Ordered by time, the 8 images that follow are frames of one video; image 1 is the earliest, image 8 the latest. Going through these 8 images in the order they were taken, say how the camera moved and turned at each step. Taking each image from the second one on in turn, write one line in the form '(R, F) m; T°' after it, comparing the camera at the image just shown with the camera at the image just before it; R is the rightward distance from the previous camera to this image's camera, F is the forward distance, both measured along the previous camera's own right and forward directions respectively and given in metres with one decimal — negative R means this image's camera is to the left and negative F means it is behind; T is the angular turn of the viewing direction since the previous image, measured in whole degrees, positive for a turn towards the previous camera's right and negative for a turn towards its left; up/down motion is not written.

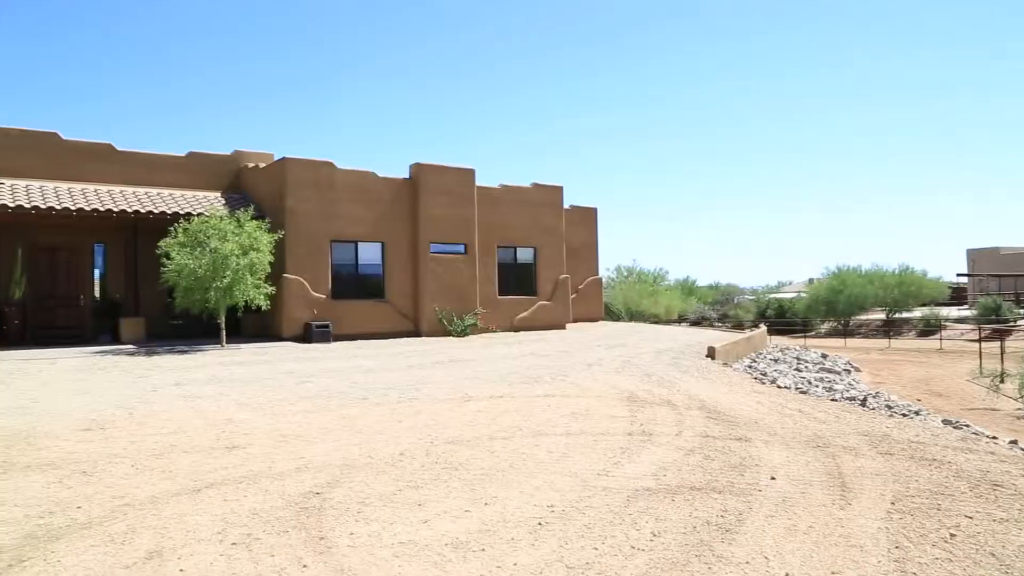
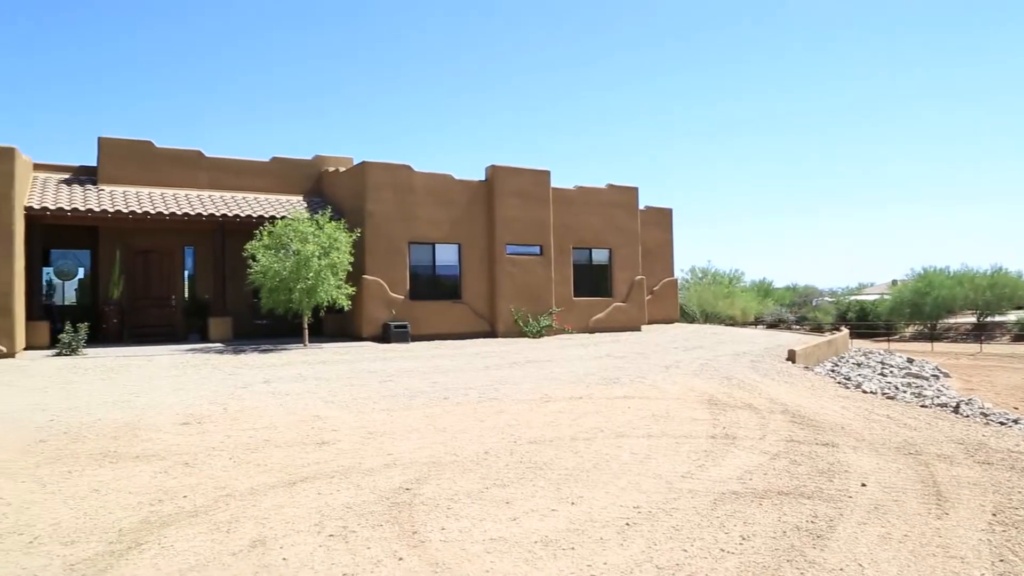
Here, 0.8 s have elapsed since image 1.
(-1.0, 0.0) m; -5°
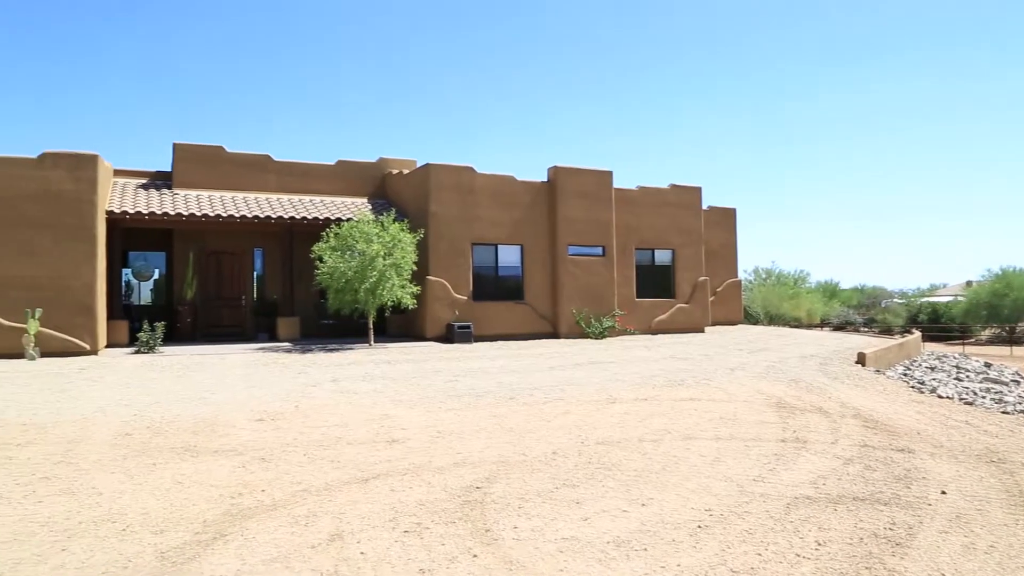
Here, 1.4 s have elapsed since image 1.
(-0.6, -0.5) m; -4°
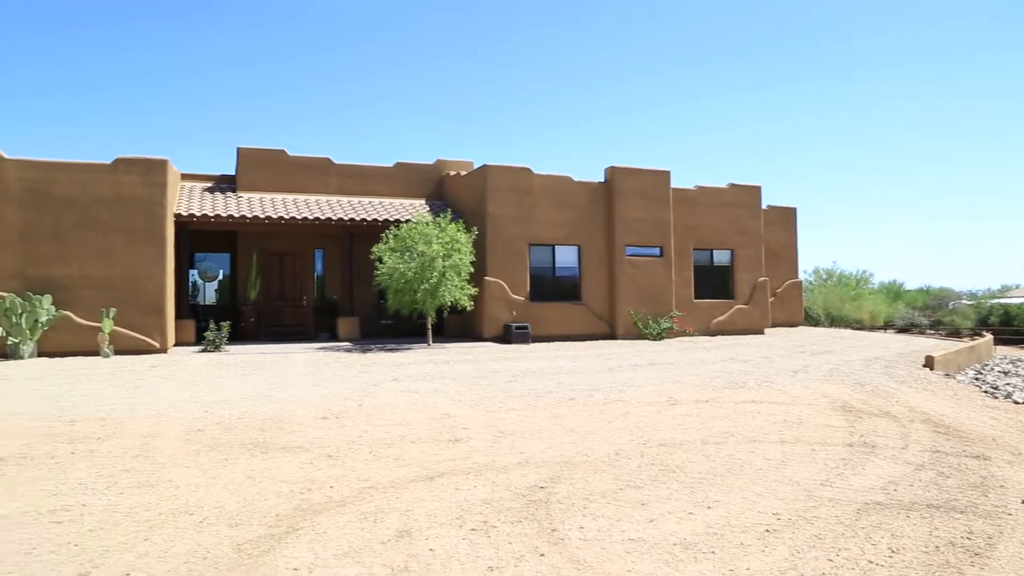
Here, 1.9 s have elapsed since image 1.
(-0.5, -1.3) m; -4°
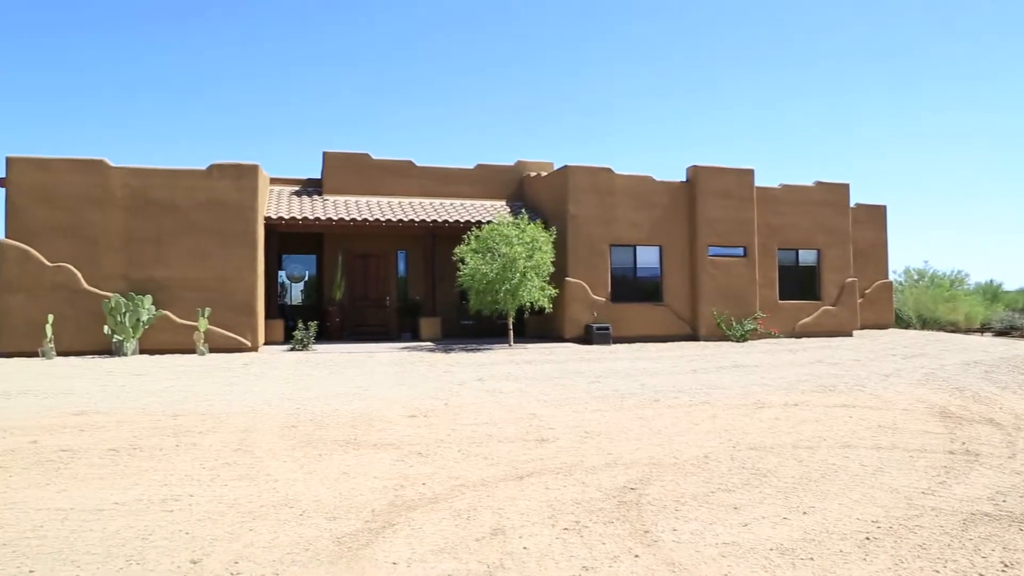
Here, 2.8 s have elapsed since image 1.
(-0.8, +0.1) m; -5°
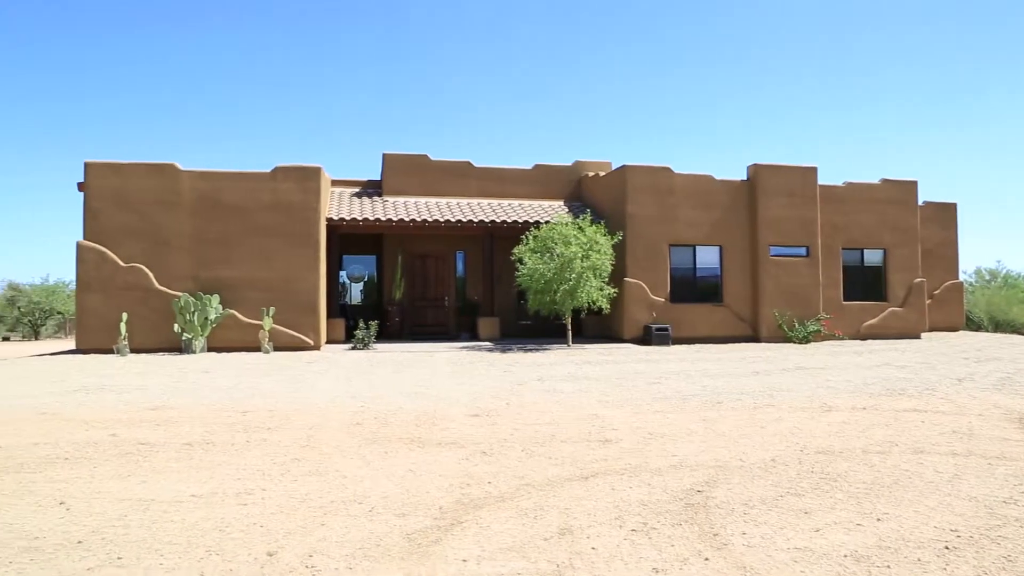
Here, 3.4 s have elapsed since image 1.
(-0.6, -0.3) m; -4°
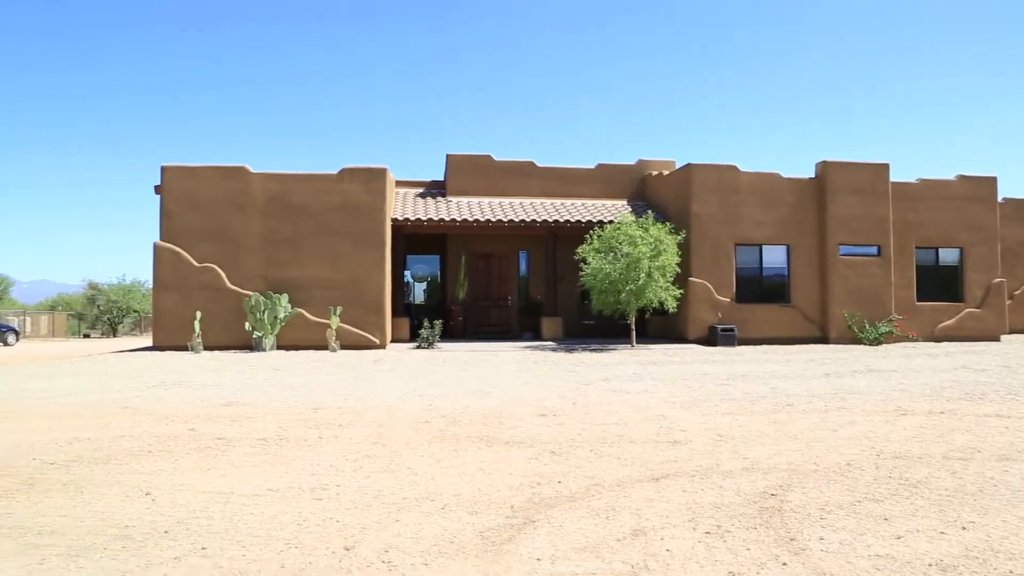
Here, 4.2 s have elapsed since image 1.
(-0.7, -0.3) m; -4°
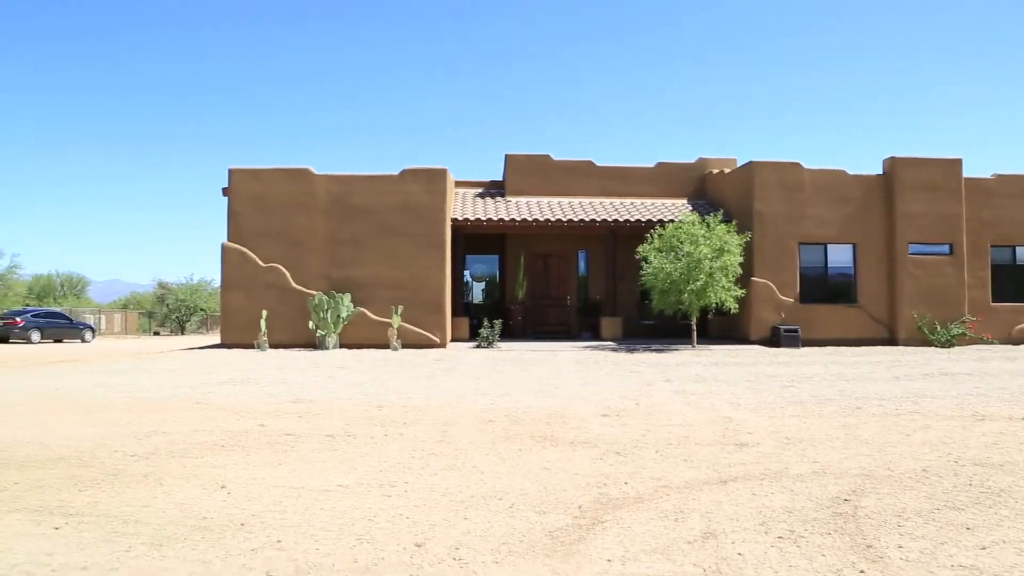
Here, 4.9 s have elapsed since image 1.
(-0.7, -0.2) m; -4°
